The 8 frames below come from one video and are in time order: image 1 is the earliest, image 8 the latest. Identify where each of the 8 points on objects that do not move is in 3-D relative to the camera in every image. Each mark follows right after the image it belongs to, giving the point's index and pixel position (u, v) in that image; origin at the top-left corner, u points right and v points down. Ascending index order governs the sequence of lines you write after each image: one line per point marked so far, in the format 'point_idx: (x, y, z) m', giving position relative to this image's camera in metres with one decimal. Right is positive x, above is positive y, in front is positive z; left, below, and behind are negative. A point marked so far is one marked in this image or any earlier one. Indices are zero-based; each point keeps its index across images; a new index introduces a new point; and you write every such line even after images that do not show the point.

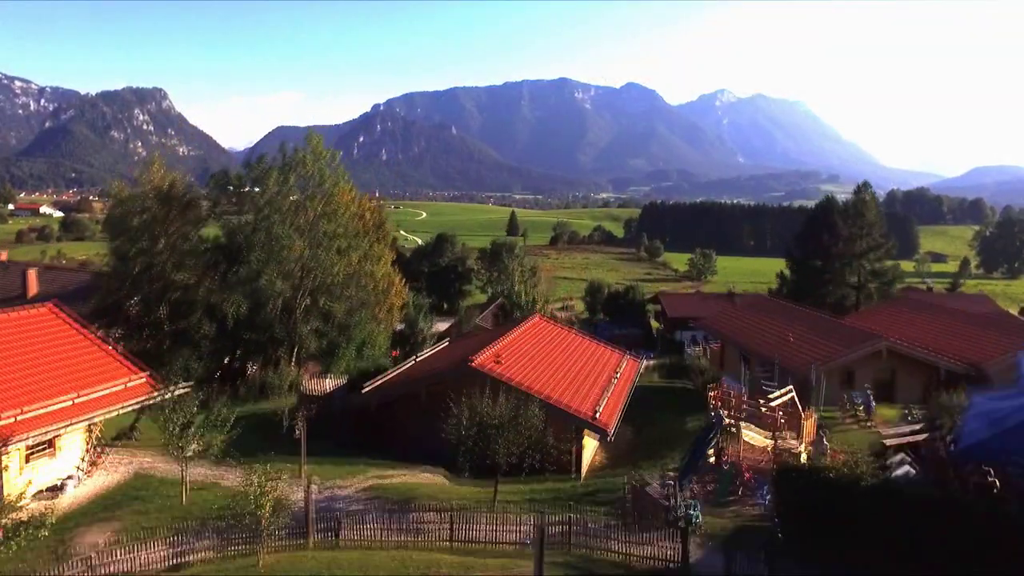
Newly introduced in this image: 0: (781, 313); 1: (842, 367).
0: (+5.4, -0.6, +13.1) m
1: (+5.4, -1.3, +10.6) m
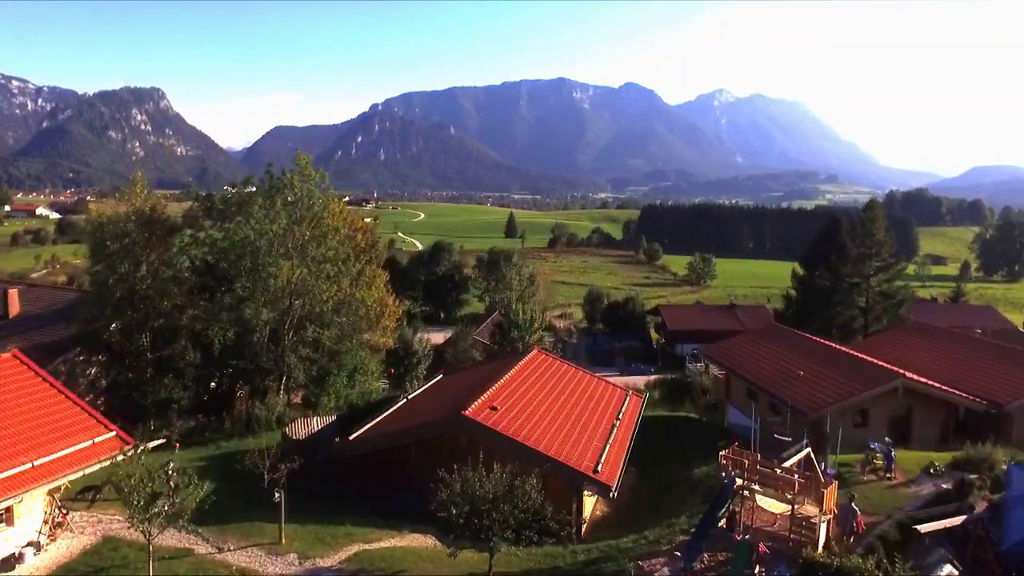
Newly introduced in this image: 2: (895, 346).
0: (+5.4, -1.1, +12.6) m
1: (+5.4, -1.9, +10.1) m
2: (+8.2, -1.3, +13.9) m
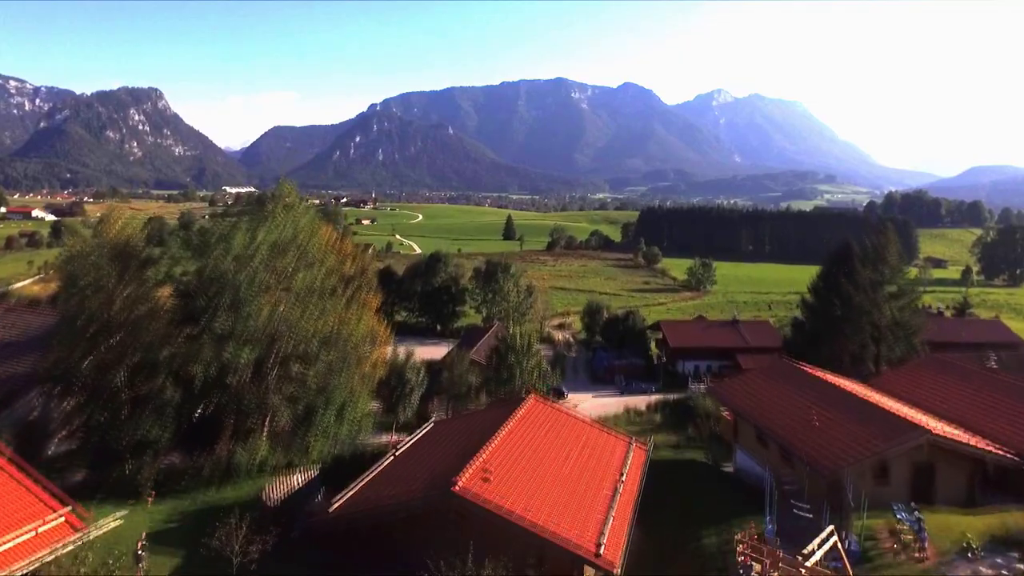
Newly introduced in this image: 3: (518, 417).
0: (+5.3, -1.8, +11.9) m
1: (+5.3, -2.5, +9.4) m
2: (+8.1, -2.0, +13.2) m
3: (+0.1, -2.0, +9.9) m
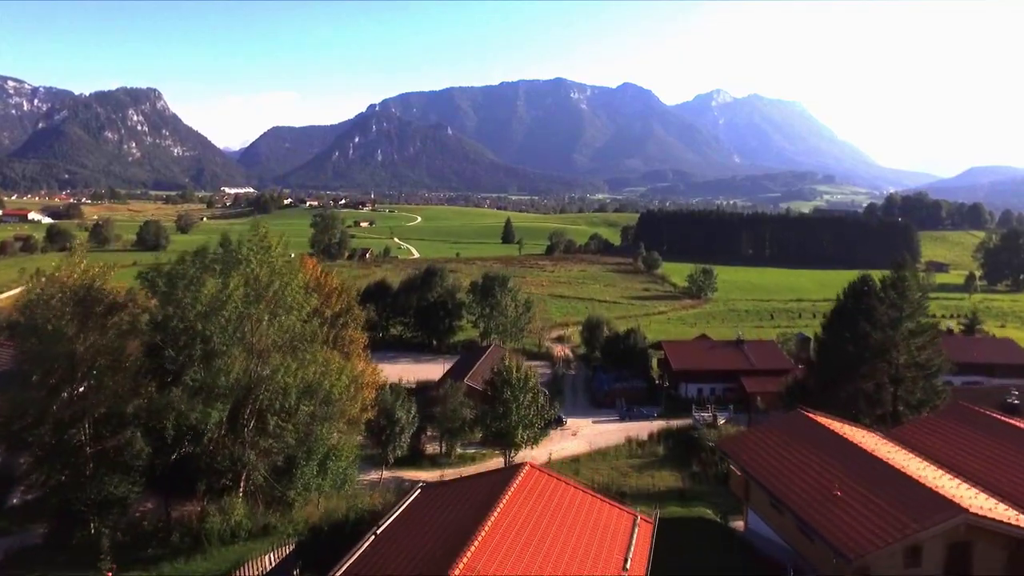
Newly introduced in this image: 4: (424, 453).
0: (+5.2, -2.6, +11.0) m
1: (+5.2, -3.3, +8.5) m
2: (+8.0, -2.8, +12.3) m
3: (0.0, -2.8, +9.0) m
4: (-2.6, -4.9, +19.5) m
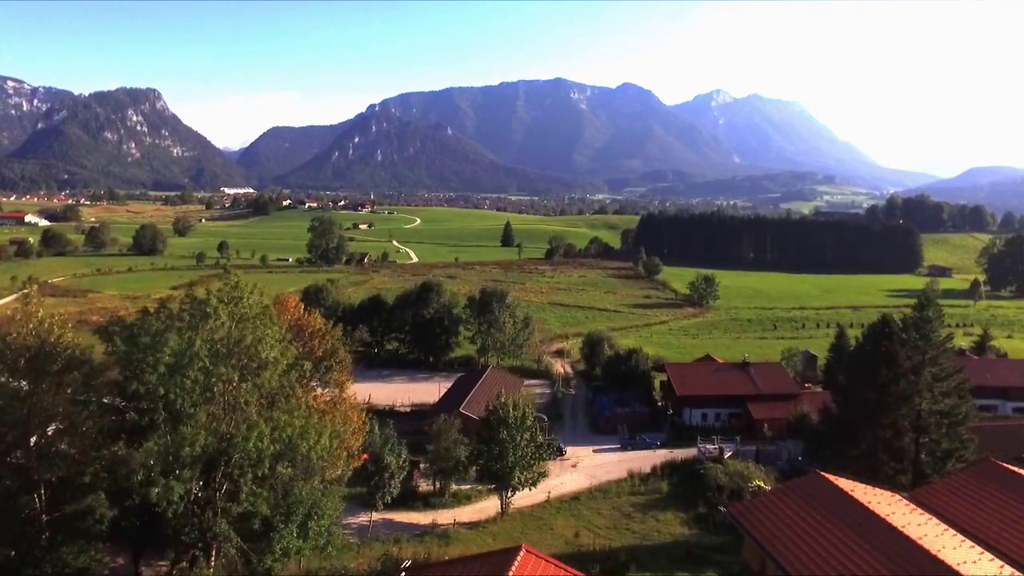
0: (+5.1, -3.5, +10.0) m
1: (+5.1, -4.2, +7.6) m
2: (+7.9, -3.7, +11.4) m
3: (-0.1, -3.7, +8.1) m
4: (-2.7, -5.8, +18.5) m
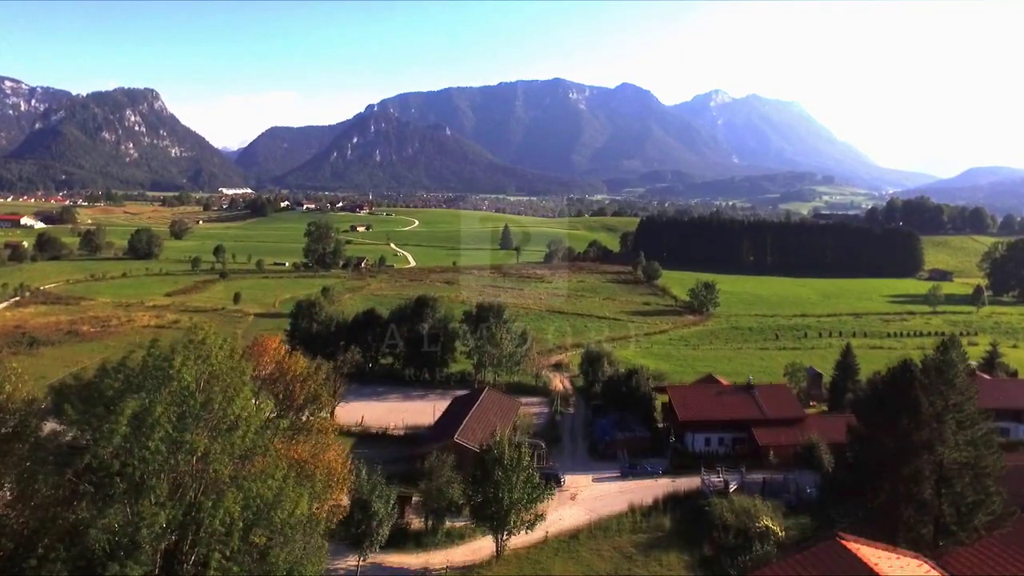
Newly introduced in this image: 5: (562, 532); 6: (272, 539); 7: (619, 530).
0: (+5.0, -4.2, +9.2) m
1: (+5.0, -5.0, +6.7) m
2: (+7.8, -4.5, +10.5) m
3: (-0.2, -4.5, +7.2) m
4: (-2.8, -6.6, +17.6) m
5: (+1.4, -7.0, +18.6) m
6: (-3.8, -4.0, +10.4) m
7: (+3.1, -6.9, +18.6) m
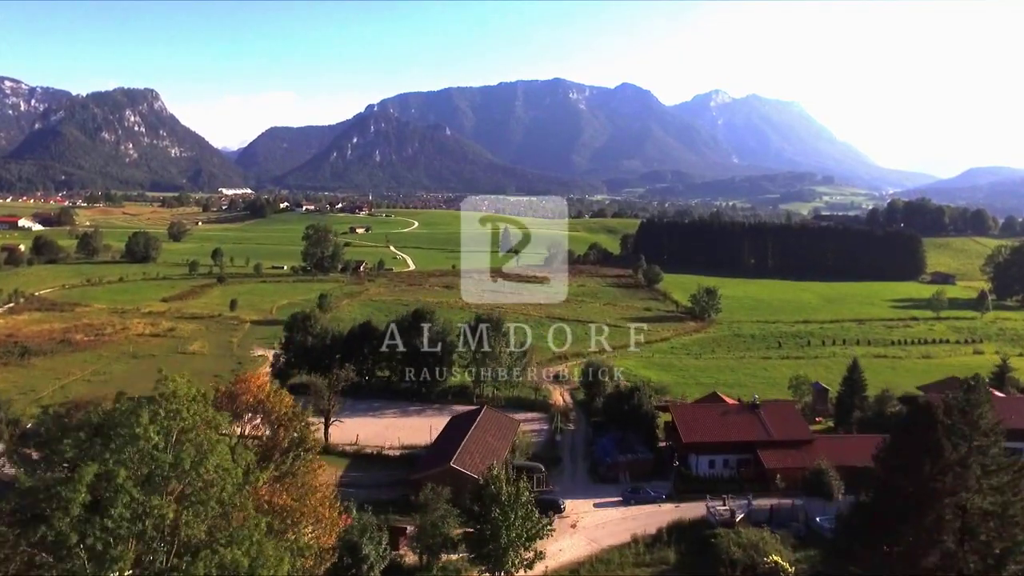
0: (+5.0, -4.9, +8.4) m
1: (+5.0, -5.7, +6.0) m
2: (+7.8, -5.1, +9.8) m
3: (-0.2, -5.1, +6.5) m
4: (-2.9, -7.3, +16.9) m
5: (+1.4, -7.6, +17.9) m
6: (-3.9, -4.7, +9.6) m
7: (+3.0, -7.6, +17.9) m
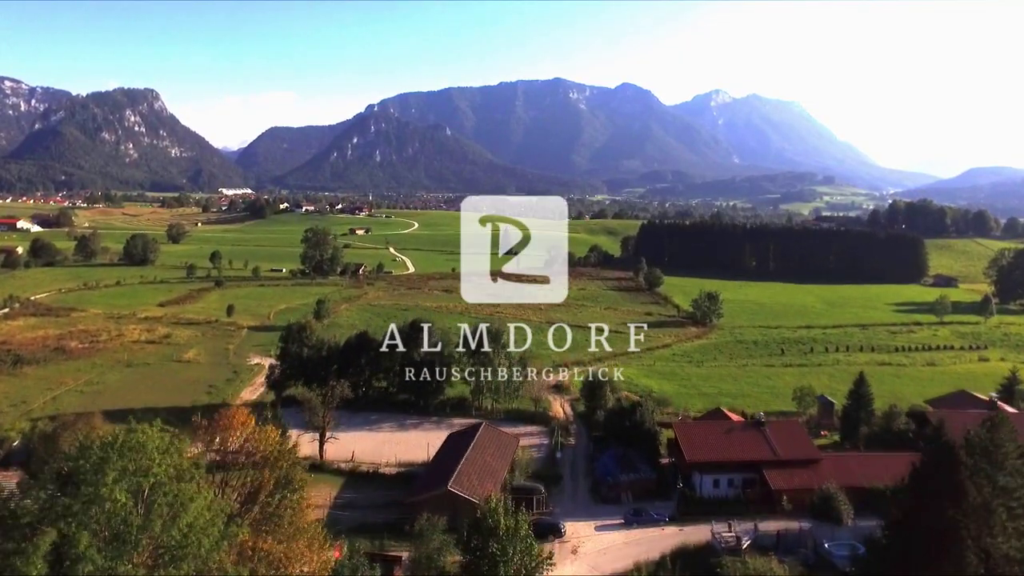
0: (+4.9, -5.5, +7.8) m
1: (+4.9, -6.2, +5.3) m
2: (+7.7, -5.7, +9.1) m
3: (-0.3, -5.7, +5.8) m
4: (-2.9, -7.8, +16.3) m
5: (+1.3, -8.2, +17.3) m
6: (-3.9, -5.2, +9.0) m
7: (+3.0, -8.1, +17.3) m
